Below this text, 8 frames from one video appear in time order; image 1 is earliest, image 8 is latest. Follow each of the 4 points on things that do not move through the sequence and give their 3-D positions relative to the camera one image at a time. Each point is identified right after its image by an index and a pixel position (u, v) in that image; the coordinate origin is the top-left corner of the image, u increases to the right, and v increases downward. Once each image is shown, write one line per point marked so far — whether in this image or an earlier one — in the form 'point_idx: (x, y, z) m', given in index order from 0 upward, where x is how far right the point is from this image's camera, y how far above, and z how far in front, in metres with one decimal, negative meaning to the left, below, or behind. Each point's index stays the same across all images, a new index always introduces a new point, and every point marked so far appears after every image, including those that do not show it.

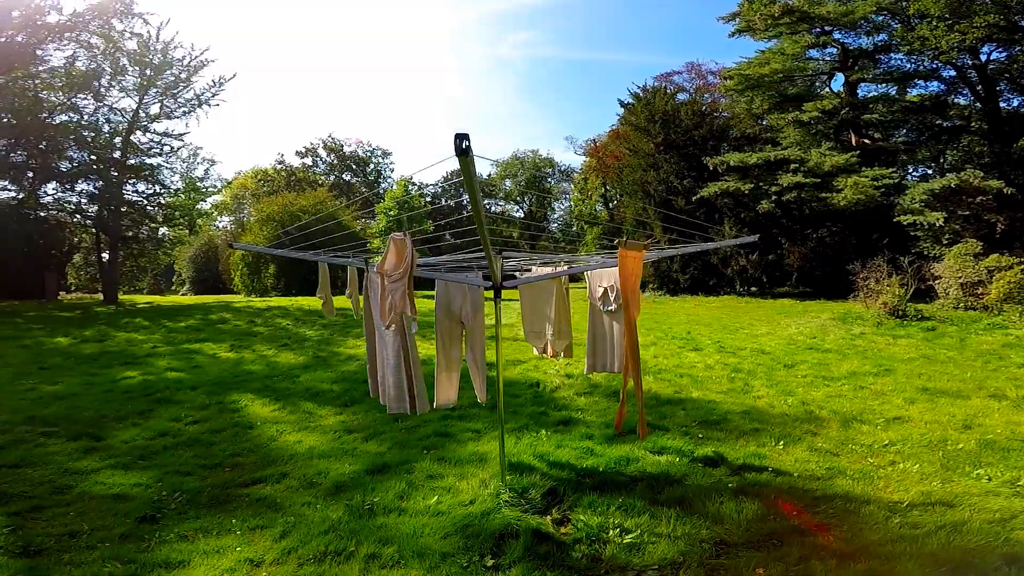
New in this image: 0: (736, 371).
0: (+3.5, -1.3, +8.6) m
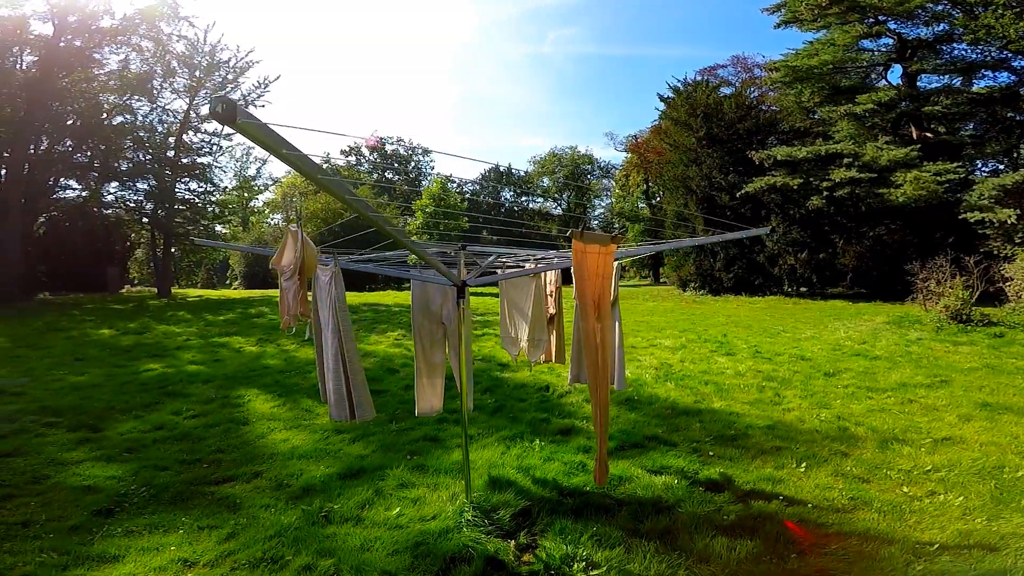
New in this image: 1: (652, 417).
0: (+3.7, -1.3, +7.9) m
1: (+1.5, -1.4, +5.8) m
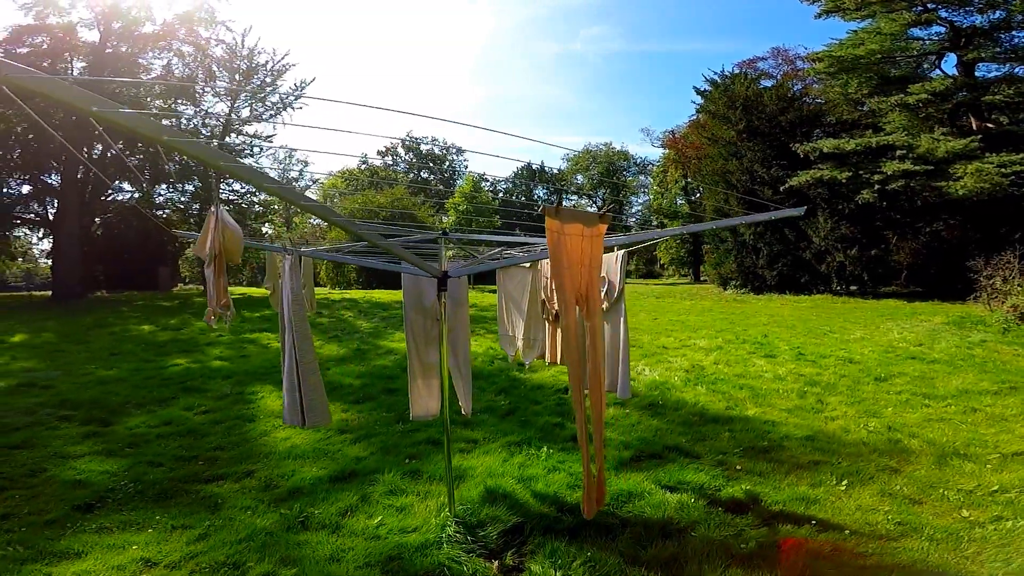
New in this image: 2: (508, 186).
0: (+3.9, -1.3, +7.3) m
1: (+1.6, -1.3, +5.4) m
2: (0.0, +1.2, +6.5) m
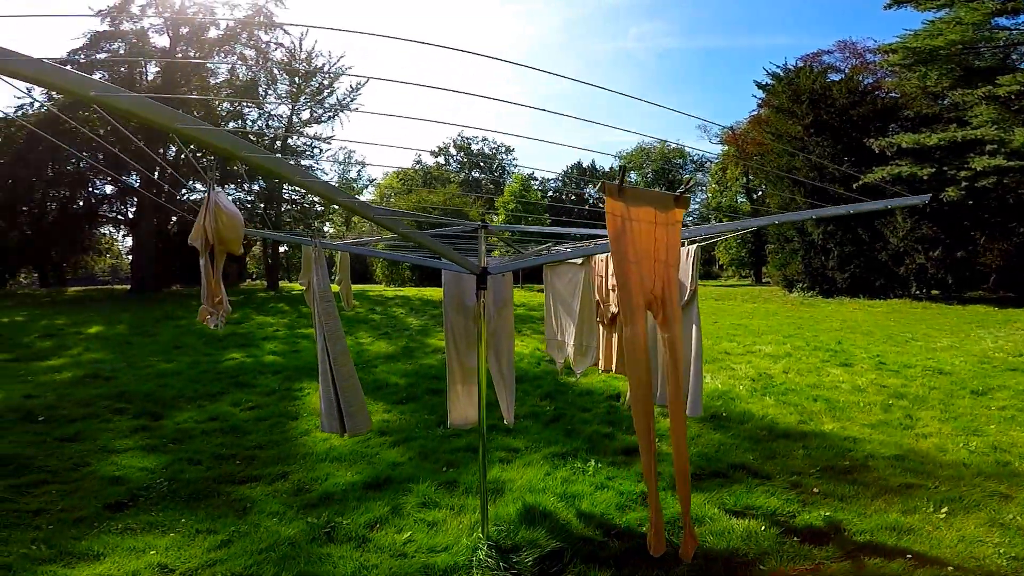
0: (+4.5, -1.3, +6.6) m
1: (+2.0, -1.3, +4.9) m
2: (+0.5, +1.2, +6.2) m
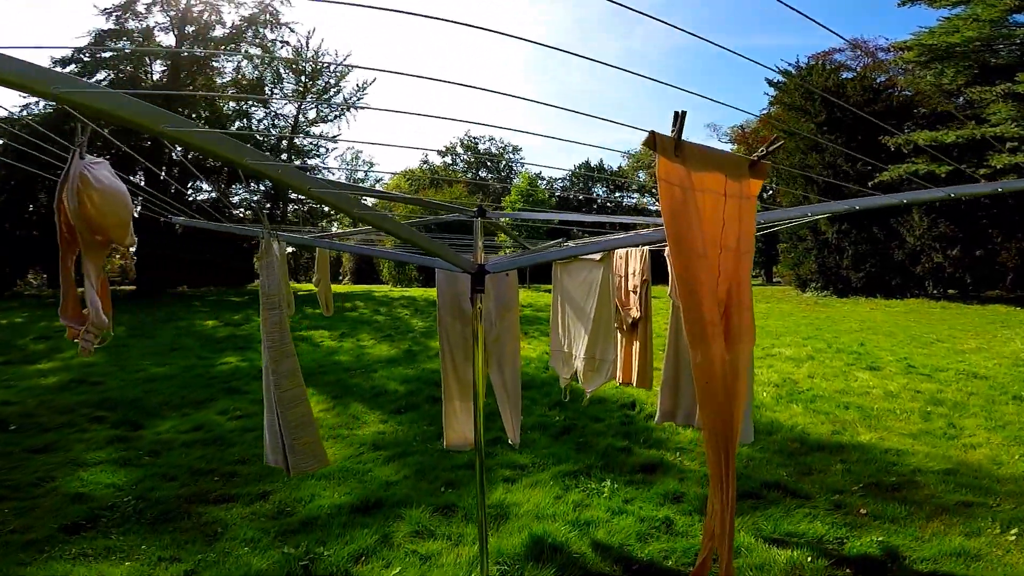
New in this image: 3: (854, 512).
0: (+4.6, -1.3, +6.1) m
1: (+2.1, -1.3, +4.5) m
2: (+0.6, +1.2, +5.8) m
3: (+2.1, -1.4, +3.4) m
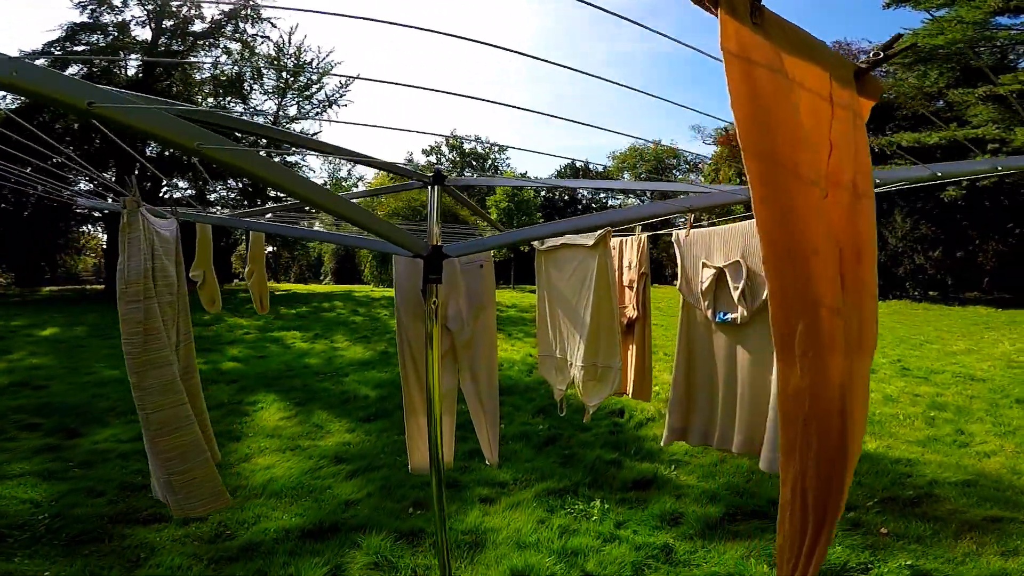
0: (+4.4, -1.3, +5.8) m
1: (+1.9, -1.3, +4.1) m
2: (+0.4, +1.2, +5.3) m
3: (+2.0, -1.3, +3.0) m
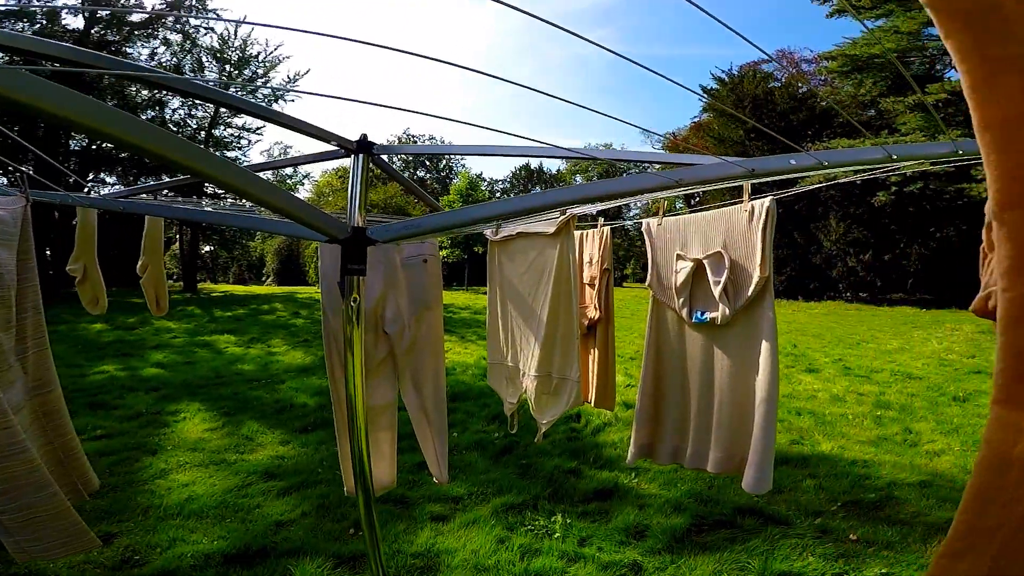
0: (+3.9, -1.3, +5.9) m
1: (+1.6, -1.3, +3.9) m
2: (0.0, +1.2, +5.1) m
3: (+1.7, -1.3, +2.9) m
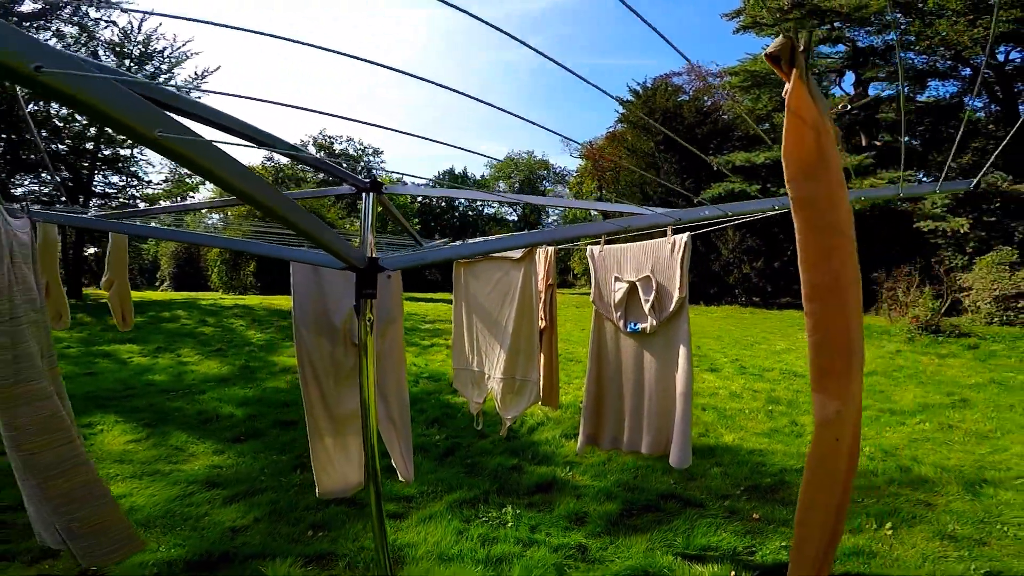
0: (+3.1, -1.3, +6.7) m
1: (+1.1, -1.3, +4.4) m
2: (-0.6, +1.2, +5.3) m
3: (+1.4, -1.4, +3.4) m
